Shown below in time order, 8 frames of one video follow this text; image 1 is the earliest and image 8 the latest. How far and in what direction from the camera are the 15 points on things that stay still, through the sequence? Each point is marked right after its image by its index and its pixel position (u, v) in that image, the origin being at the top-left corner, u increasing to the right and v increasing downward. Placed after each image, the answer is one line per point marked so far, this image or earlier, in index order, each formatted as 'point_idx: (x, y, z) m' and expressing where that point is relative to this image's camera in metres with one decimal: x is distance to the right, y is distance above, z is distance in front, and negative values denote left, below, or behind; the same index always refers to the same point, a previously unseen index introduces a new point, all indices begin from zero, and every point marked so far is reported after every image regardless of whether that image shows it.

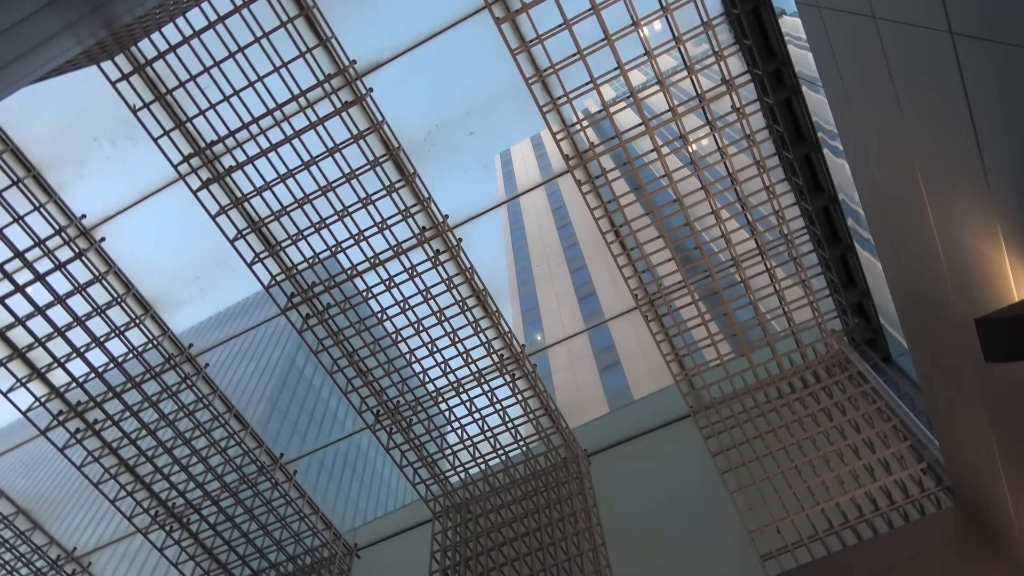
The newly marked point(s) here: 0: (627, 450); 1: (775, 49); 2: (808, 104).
0: (+1.2, -1.7, +7.8) m
1: (+2.1, +1.9, +6.0) m
2: (+2.4, +1.5, +6.1) m
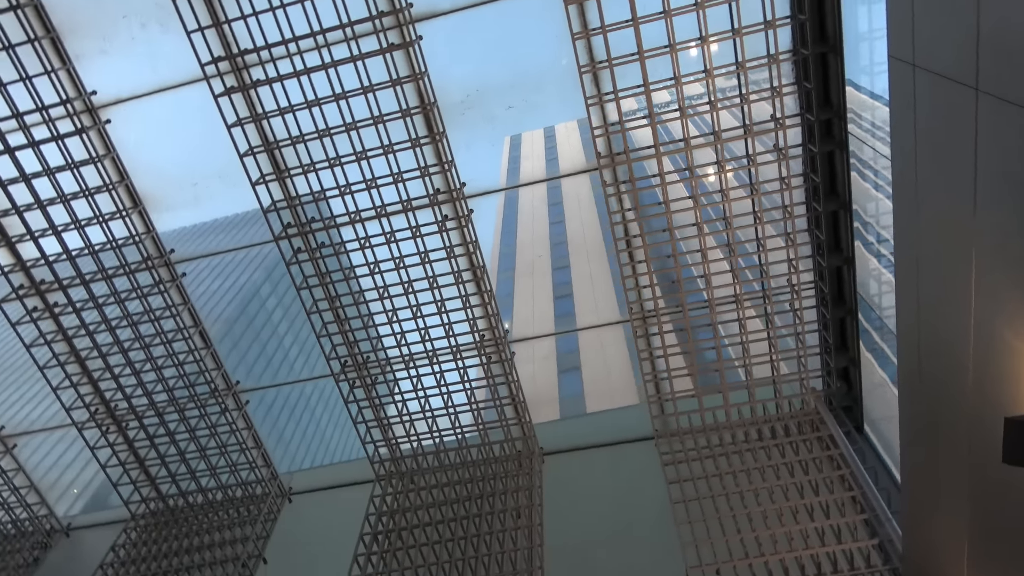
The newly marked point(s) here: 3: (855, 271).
0: (+0.7, -1.8, +7.7) m
1: (+2.6, +1.5, +5.9) m
2: (+2.7, +1.0, +6.0) m
3: (+3.0, +0.1, +6.5) m
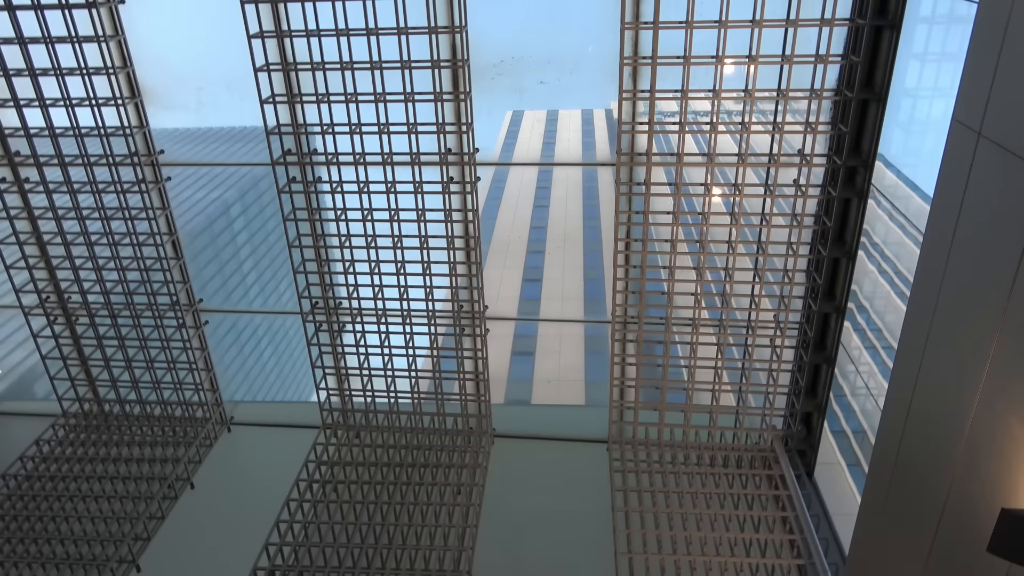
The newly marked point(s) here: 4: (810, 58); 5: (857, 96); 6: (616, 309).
0: (+0.2, -1.7, +7.7) m
1: (+2.8, +1.1, +5.8) m
2: (+2.8, +0.6, +6.0) m
3: (+2.9, -0.3, +6.4) m
4: (+2.2, +1.7, +5.6) m
5: (+2.6, +1.4, +5.6) m
6: (+1.0, -0.2, +6.8) m
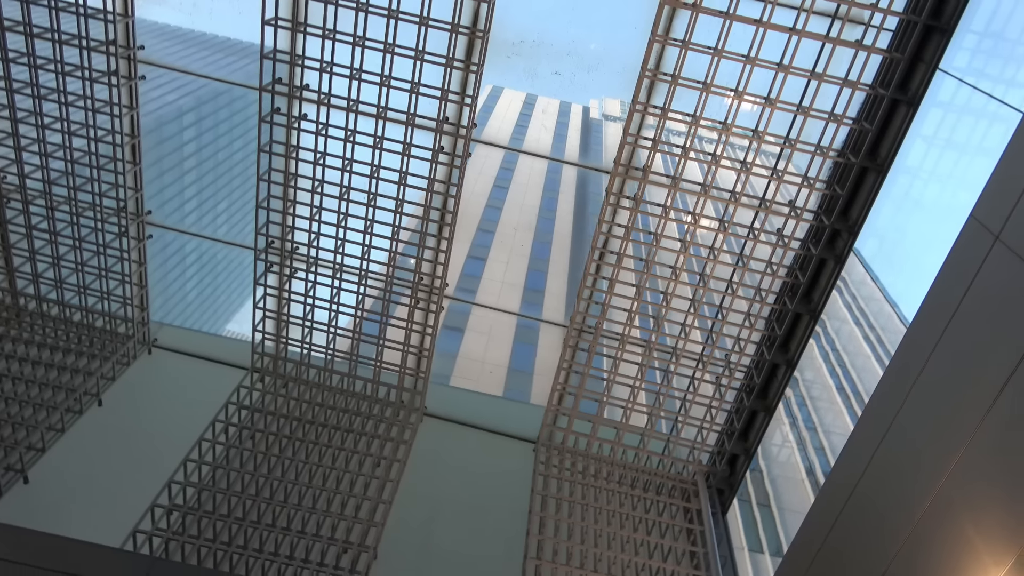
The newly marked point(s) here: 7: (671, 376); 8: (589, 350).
0: (-0.5, -1.5, +7.6) m
1: (+2.7, +0.6, +5.9) m
2: (+2.6, +0.1, +6.0) m
3: (+2.4, -0.8, +6.5) m
4: (+2.3, +1.3, +5.6) m
5: (+2.6, +1.0, +5.6) m
6: (+0.6, -0.2, +6.7) m
7: (+1.4, -0.8, +6.8) m
8: (+0.7, -0.6, +6.8) m
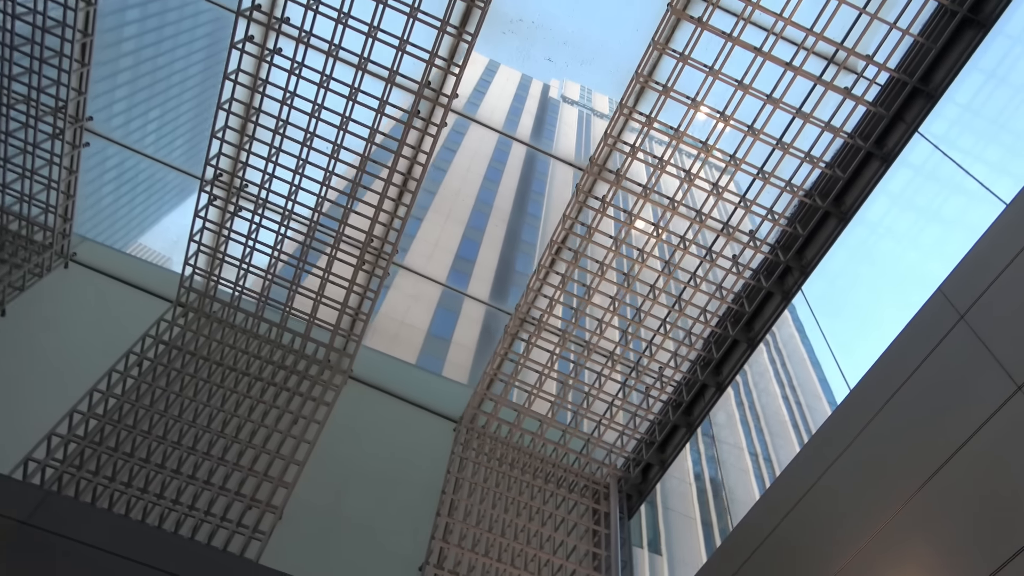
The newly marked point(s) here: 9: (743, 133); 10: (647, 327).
0: (-1.3, -1.2, +7.4) m
1: (+2.4, +0.3, +6.0) m
2: (+2.2, -0.2, +6.2) m
3: (+1.8, -1.0, +6.7) m
4: (+2.2, +1.0, +5.6) m
5: (+2.4, +0.6, +5.8) m
6: (+0.1, -0.1, +6.7) m
7: (+0.8, -0.8, +6.8) m
8: (+0.2, -0.5, +6.7) m
9: (+1.7, +1.1, +5.5) m
10: (+1.2, -0.3, +6.5) m
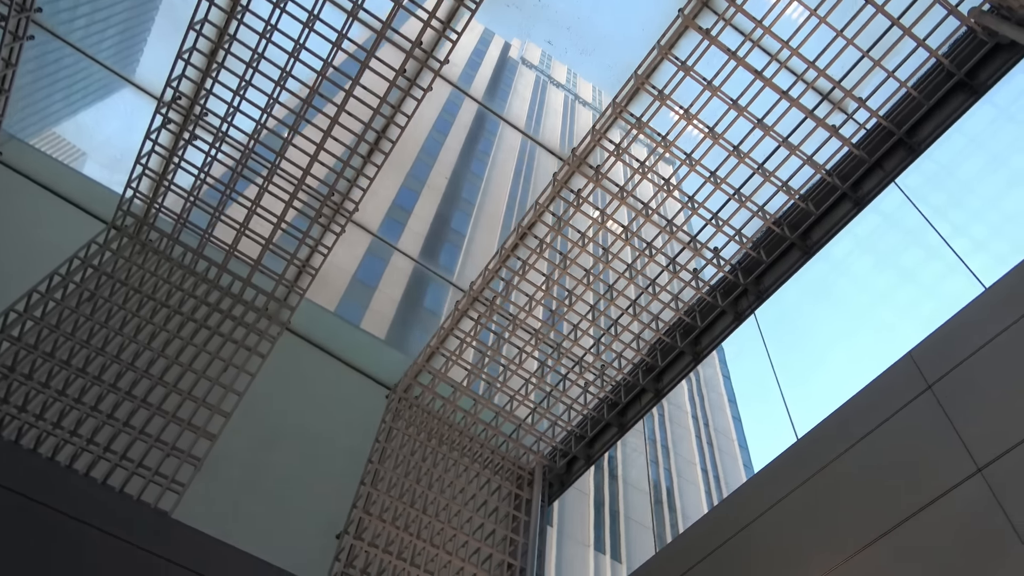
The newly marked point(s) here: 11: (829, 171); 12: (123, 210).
0: (-1.9, -0.7, +7.2) m
1: (+2.1, +0.1, +6.1) m
2: (+1.8, -0.4, +6.3) m
3: (+1.3, -1.1, +6.8) m
4: (+2.0, +0.8, +5.7) m
5: (+2.2, +0.4, +5.8) m
6: (-0.3, 0.0, +6.5) m
7: (+0.3, -0.7, +6.8) m
8: (-0.3, -0.3, +6.6) m
9: (+1.6, +1.0, +5.5) m
10: (+0.7, -0.3, +6.5) m
11: (+2.4, +0.9, +5.6) m
12: (-3.2, +0.7, +6.2) m
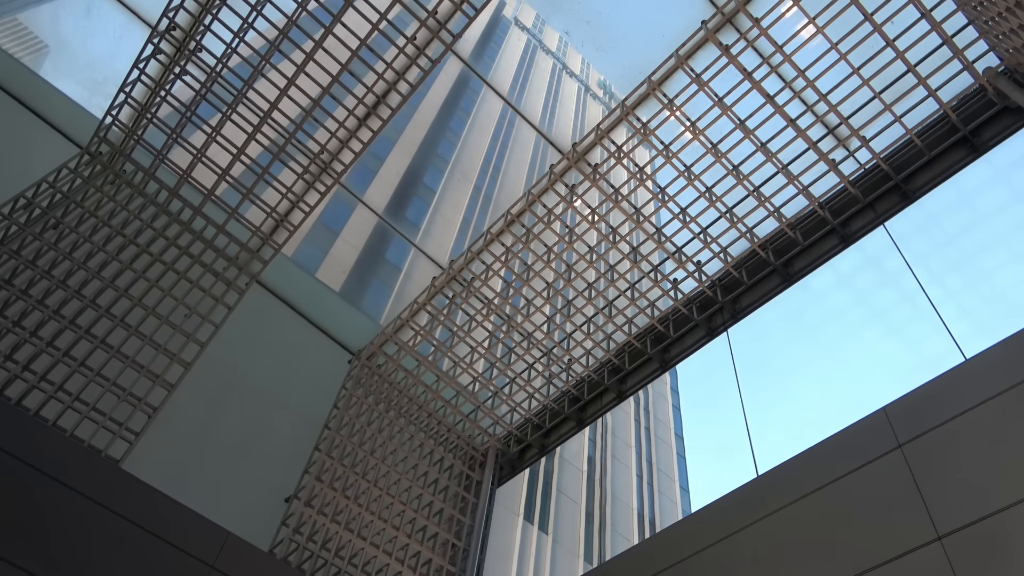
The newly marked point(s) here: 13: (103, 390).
0: (-2.2, -0.3, +7.0) m
1: (+1.9, -0.1, +6.2) m
2: (+1.6, -0.5, +6.4) m
3: (+0.9, -1.1, +6.8) m
4: (+2.0, +0.6, +5.7) m
5: (+2.1, +0.2, +5.9) m
6: (-0.5, +0.2, +6.5) m
7: (0.0, -0.6, +6.8) m
8: (-0.5, -0.1, +6.5) m
9: (+1.6, +0.9, +5.5) m
10: (+0.5, -0.3, +6.5) m
11: (+2.4, +0.6, +5.7) m
12: (-3.3, +1.2, +5.9) m
13: (-2.8, -0.7, +5.0) m
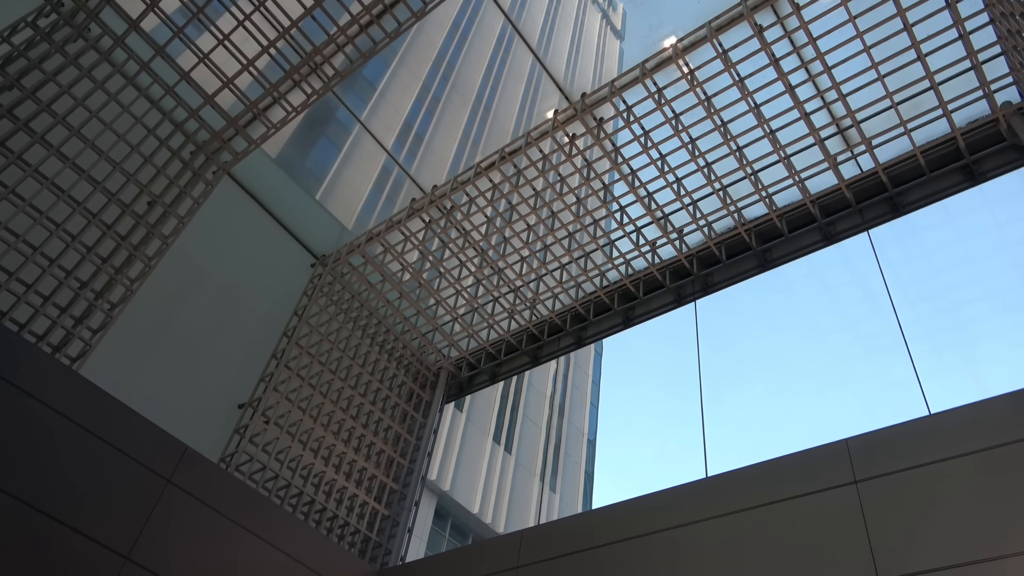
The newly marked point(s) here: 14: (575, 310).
0: (-2.4, +0.7, +6.8) m
1: (+1.7, +0.1, +6.3) m
2: (+1.3, -0.2, +6.5) m
3: (+0.5, -0.6, +7.0) m
4: (+1.9, +0.7, +5.7) m
5: (+1.9, +0.3, +6.0) m
6: (-0.6, +0.8, +6.3) m
7: (-0.3, 0.0, +6.8) m
8: (-0.7, +0.5, +6.4) m
9: (+1.6, +1.0, +5.4) m
10: (+0.3, +0.2, +6.5) m
11: (+2.3, +0.7, +5.7) m
12: (-3.2, +2.1, +5.3) m
13: (-2.9, 0.0, +4.8) m
14: (+0.6, -0.2, +6.9) m
